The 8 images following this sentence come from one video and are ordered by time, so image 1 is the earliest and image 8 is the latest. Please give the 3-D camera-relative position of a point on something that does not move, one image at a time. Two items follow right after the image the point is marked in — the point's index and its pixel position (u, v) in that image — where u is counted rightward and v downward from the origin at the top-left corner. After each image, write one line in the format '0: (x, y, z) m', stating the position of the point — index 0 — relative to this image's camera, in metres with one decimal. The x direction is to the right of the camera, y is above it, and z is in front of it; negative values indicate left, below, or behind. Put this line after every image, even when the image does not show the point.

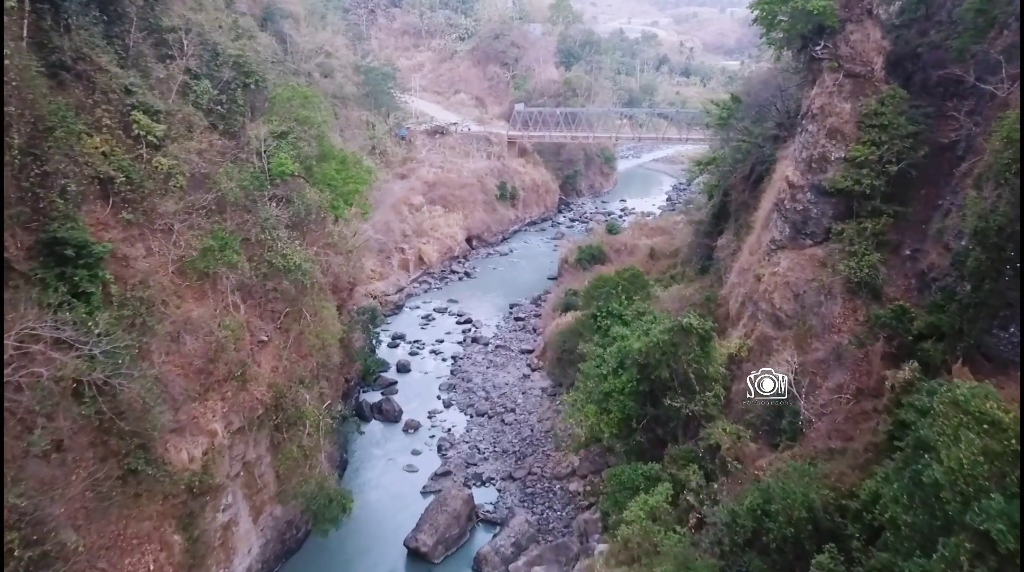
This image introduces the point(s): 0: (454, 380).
0: (-2.1, -3.4, +17.4) m
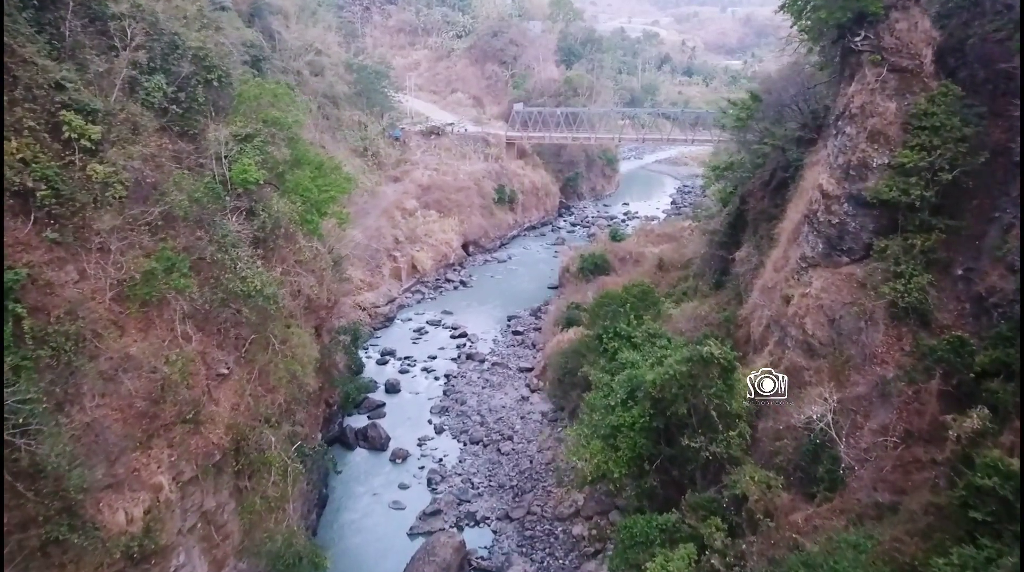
0: (-2.1, -3.8, +16.1) m
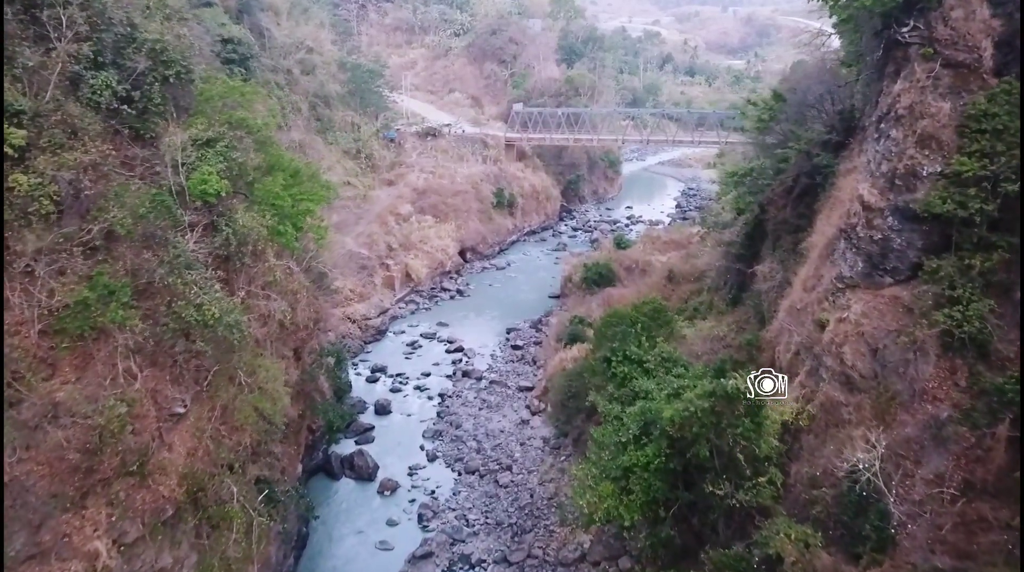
0: (-2.2, -4.3, +15.0) m
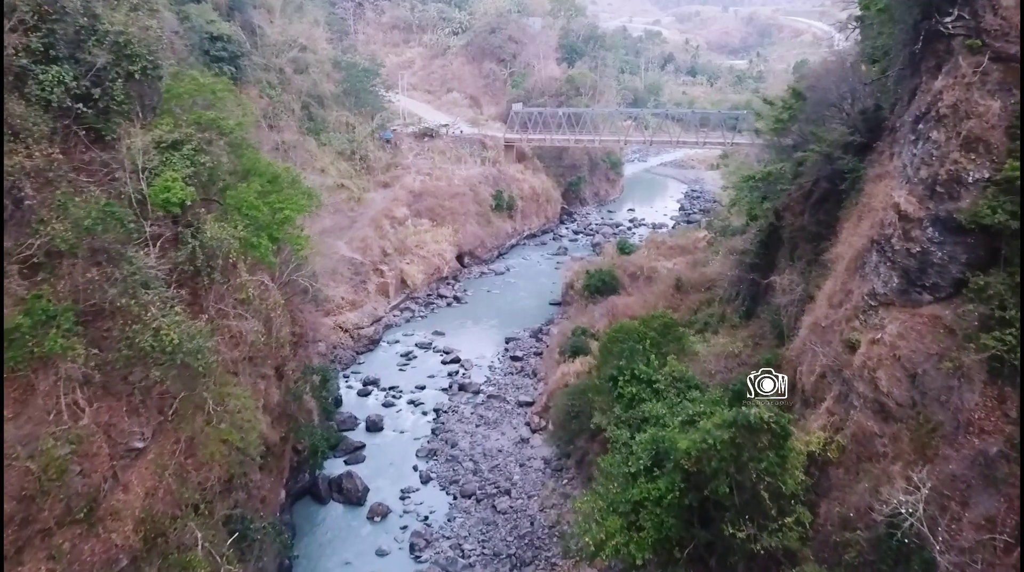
0: (-2.2, -4.5, +14.1) m
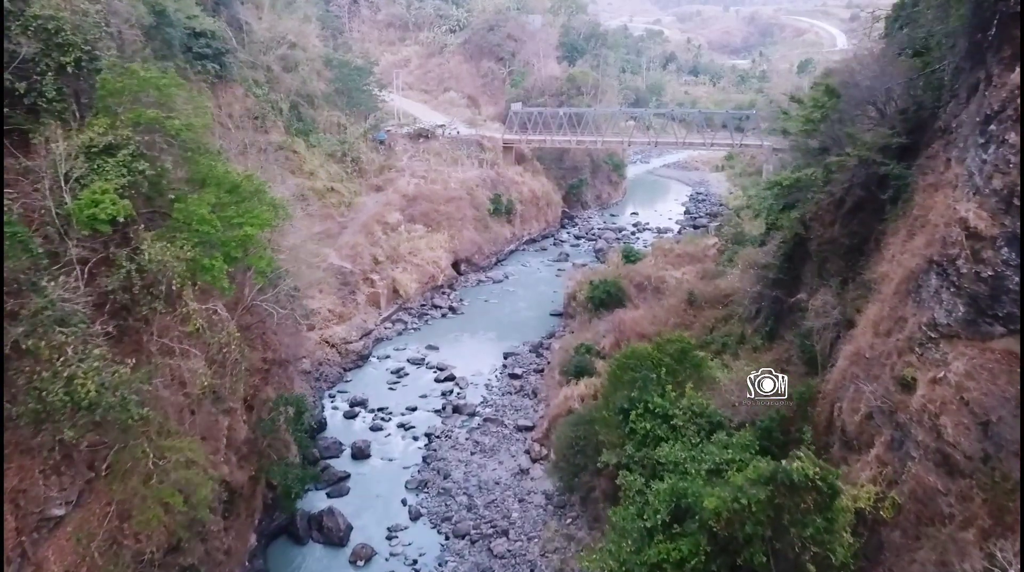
0: (-2.3, -4.9, +12.9) m
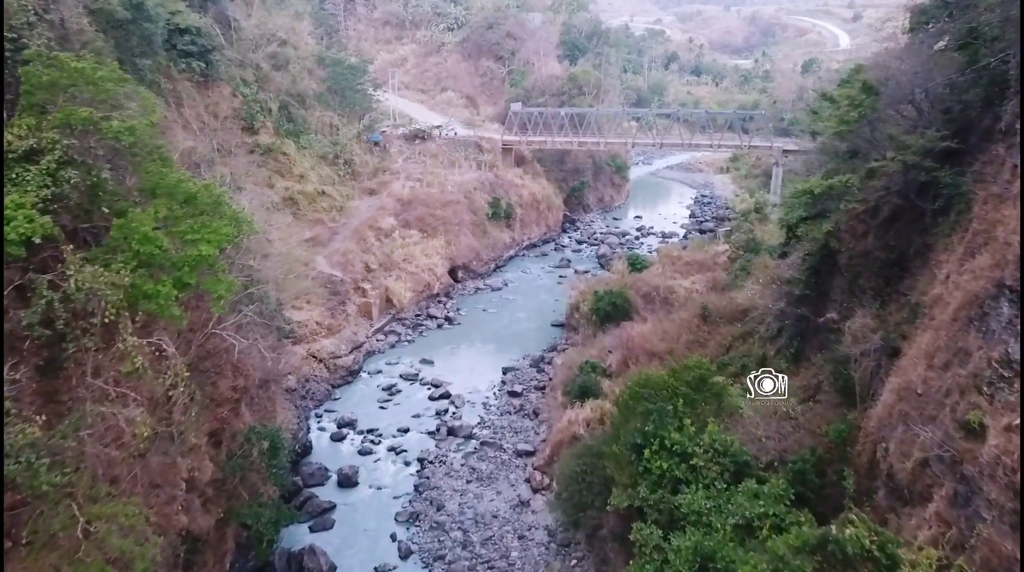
0: (-2.3, -5.3, +11.9) m
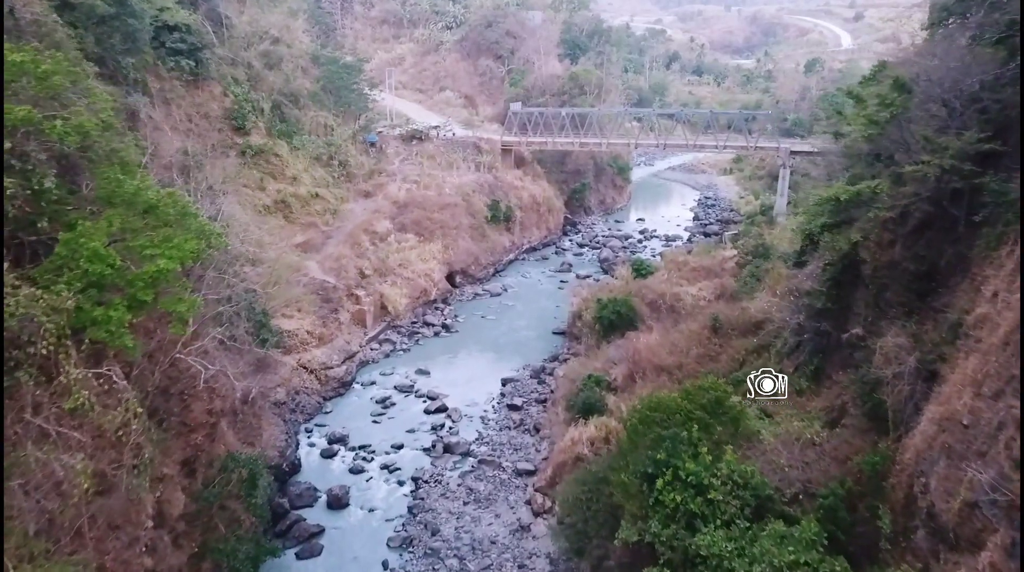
0: (-2.3, -5.5, +11.2) m
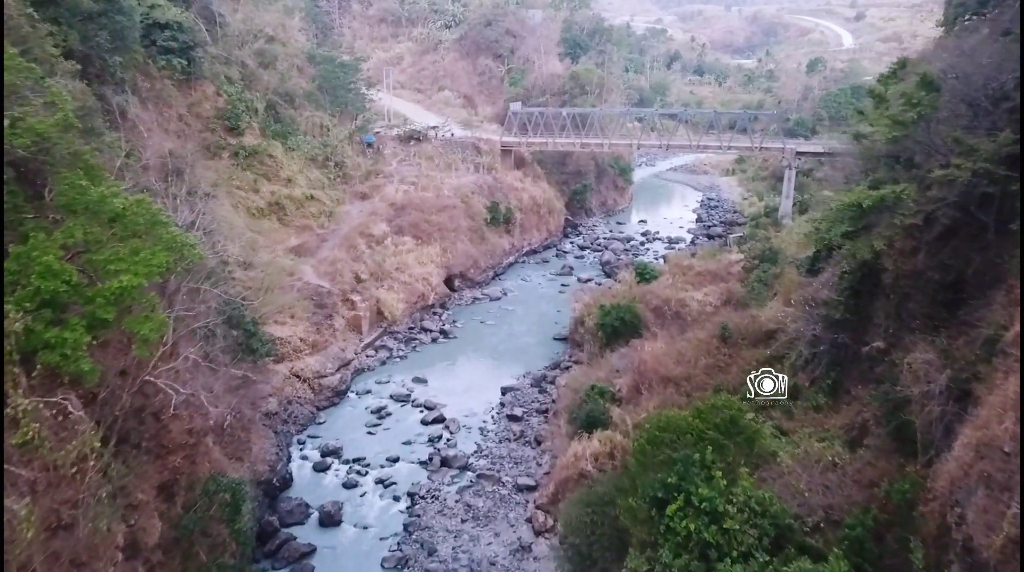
0: (-2.3, -5.7, +10.7) m
